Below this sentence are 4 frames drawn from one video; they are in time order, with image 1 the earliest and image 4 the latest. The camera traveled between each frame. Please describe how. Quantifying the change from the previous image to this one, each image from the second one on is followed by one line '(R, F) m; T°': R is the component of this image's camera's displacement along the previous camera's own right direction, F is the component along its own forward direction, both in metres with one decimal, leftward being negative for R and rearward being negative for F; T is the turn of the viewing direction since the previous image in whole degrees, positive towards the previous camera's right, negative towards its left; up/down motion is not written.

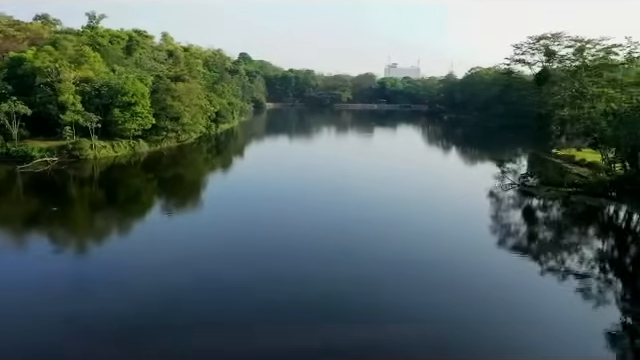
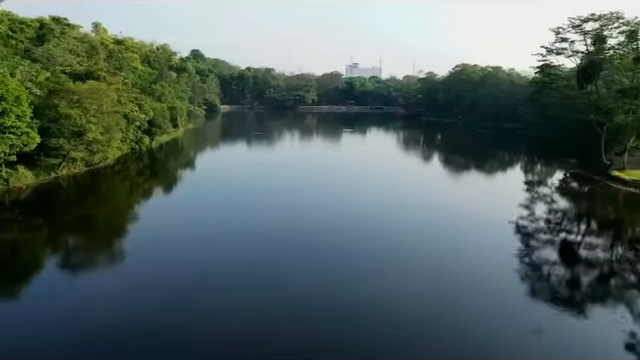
(-0.4, +8.0) m; +4°
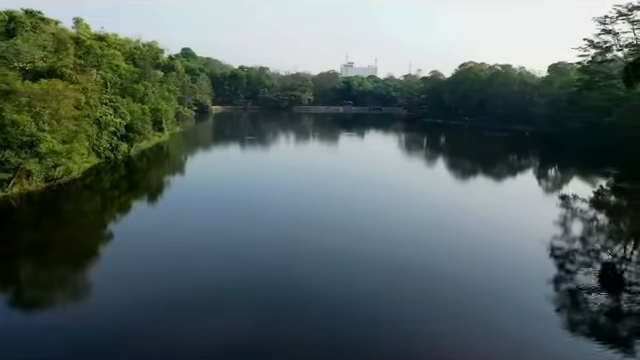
(-0.3, +3.1) m; +1°
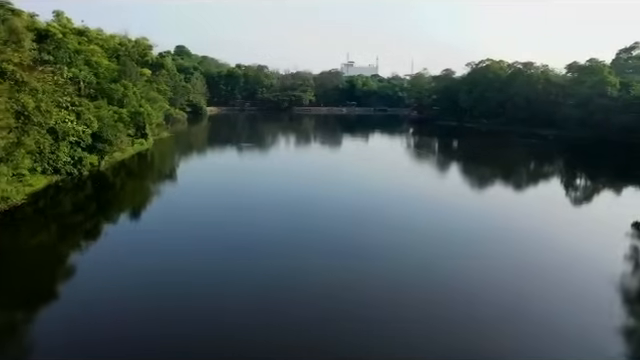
(-0.3, +4.0) m; 0°
